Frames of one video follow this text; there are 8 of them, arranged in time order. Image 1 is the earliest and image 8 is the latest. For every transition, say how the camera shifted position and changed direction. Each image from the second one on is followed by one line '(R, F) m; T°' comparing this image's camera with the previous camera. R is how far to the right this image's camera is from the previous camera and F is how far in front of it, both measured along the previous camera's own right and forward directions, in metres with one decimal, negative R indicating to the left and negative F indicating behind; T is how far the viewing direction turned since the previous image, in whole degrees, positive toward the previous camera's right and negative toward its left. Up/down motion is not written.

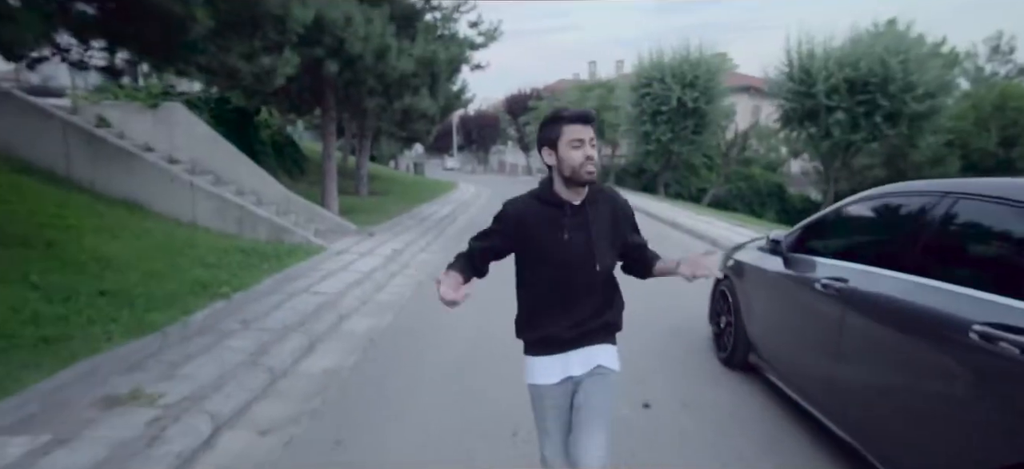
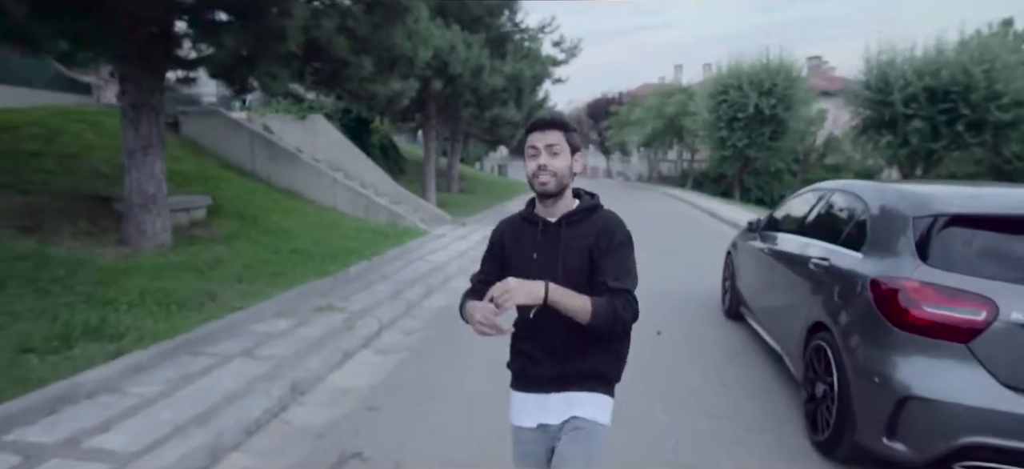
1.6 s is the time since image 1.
(+0.3, -2.4) m; -8°
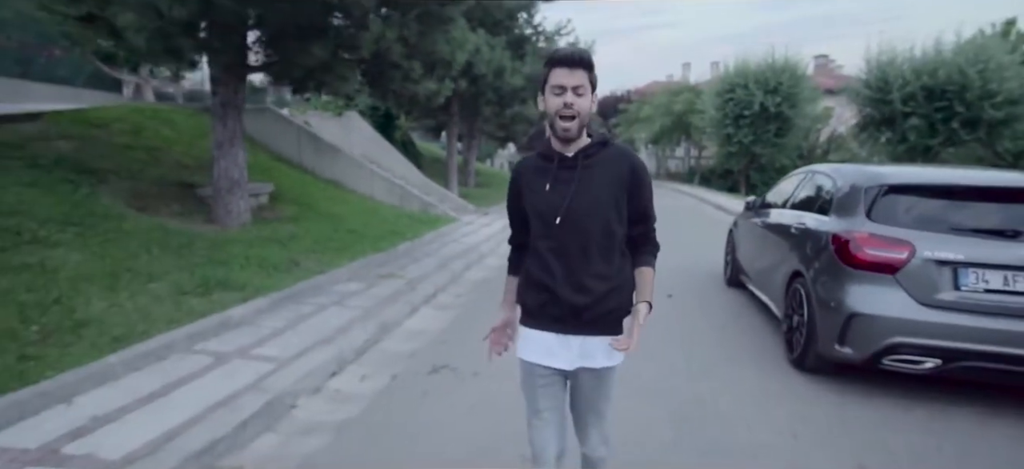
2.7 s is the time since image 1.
(-0.4, -1.3) m; -1°
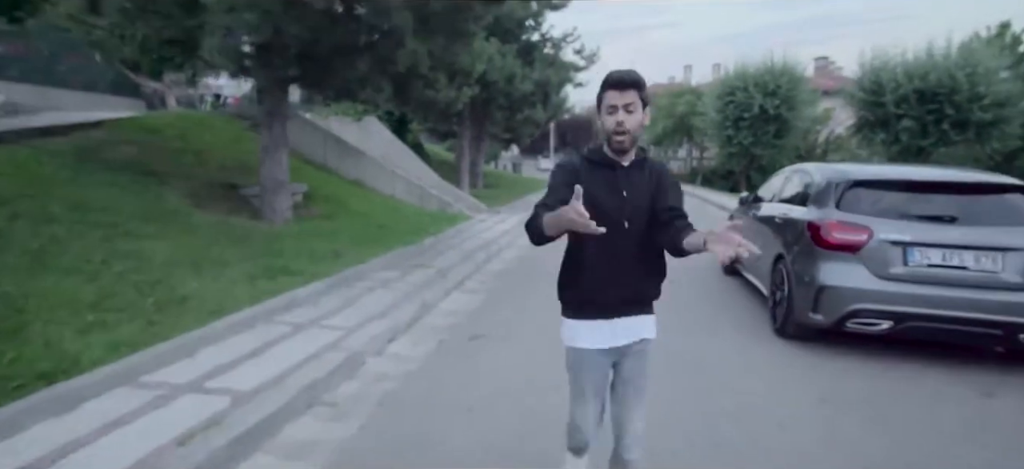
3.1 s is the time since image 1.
(-0.3, -1.0) m; 0°
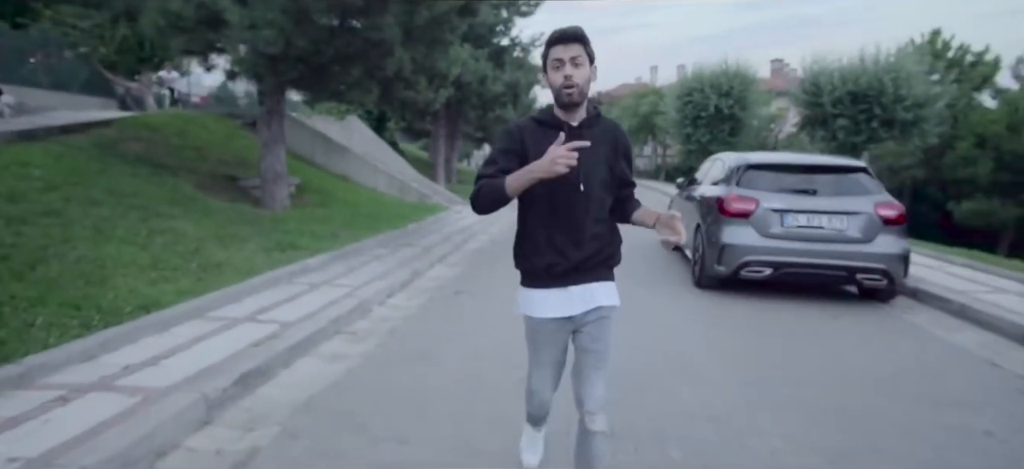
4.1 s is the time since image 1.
(0.0, -1.5) m; +3°
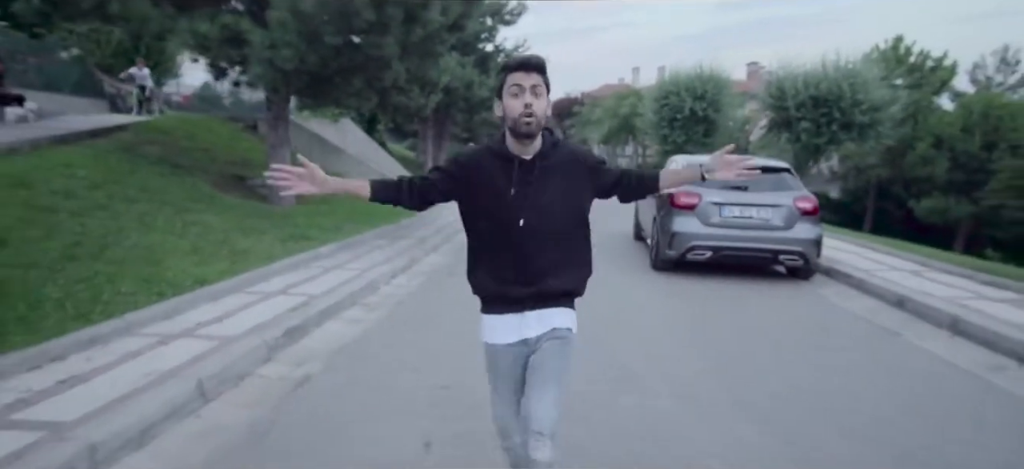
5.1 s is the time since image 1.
(0.0, -1.3) m; +2°
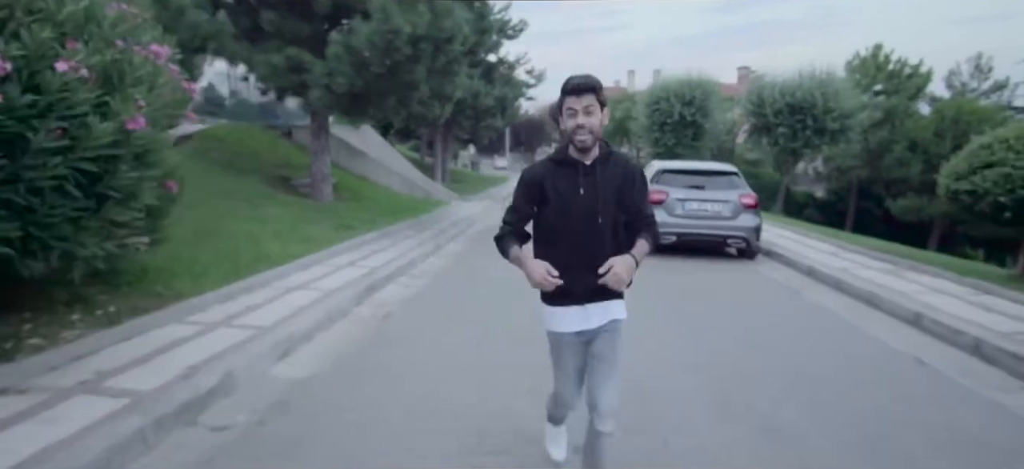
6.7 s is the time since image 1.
(-0.2, -2.3) m; 0°
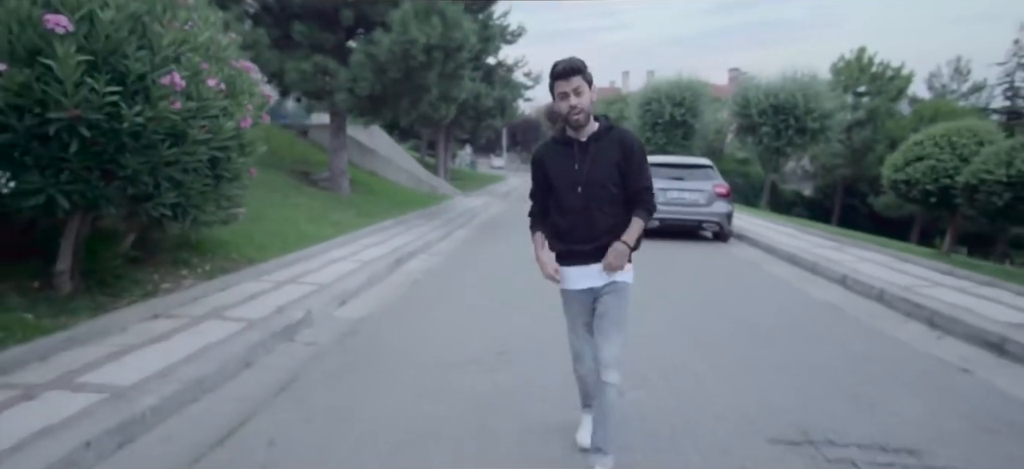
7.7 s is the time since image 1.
(-0.2, -1.4) m; 0°
